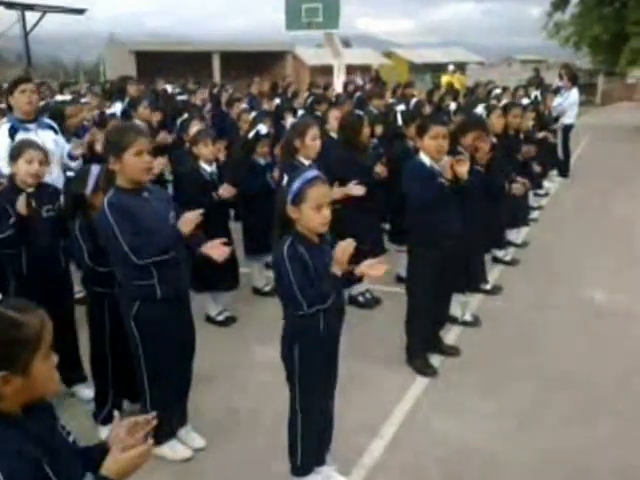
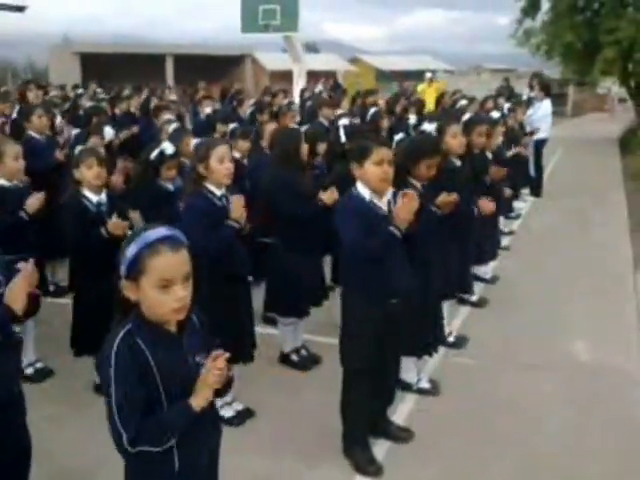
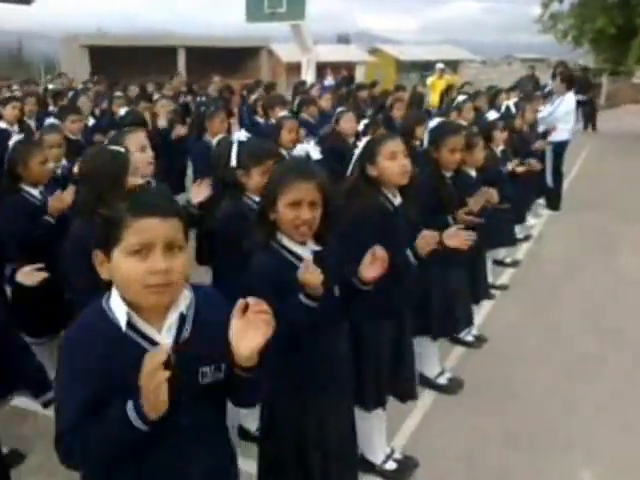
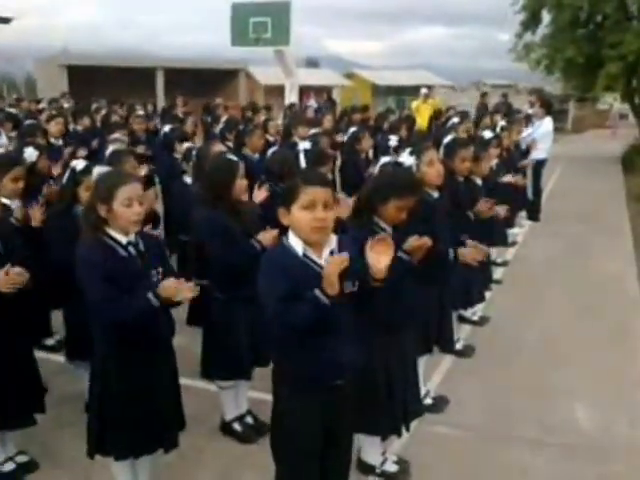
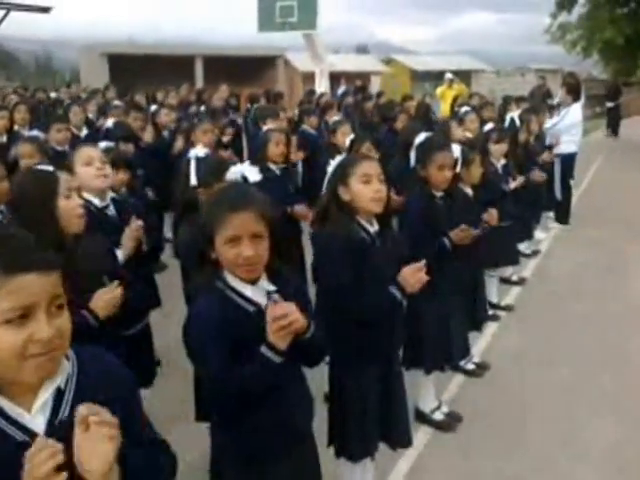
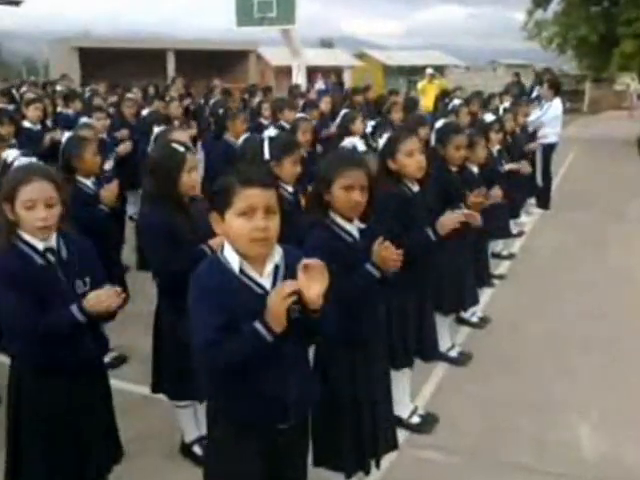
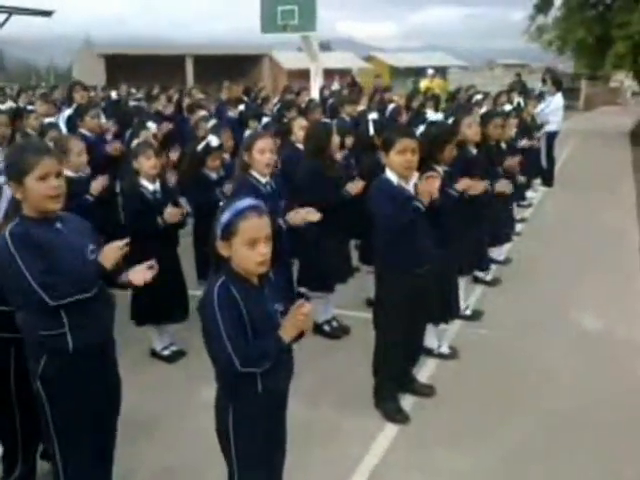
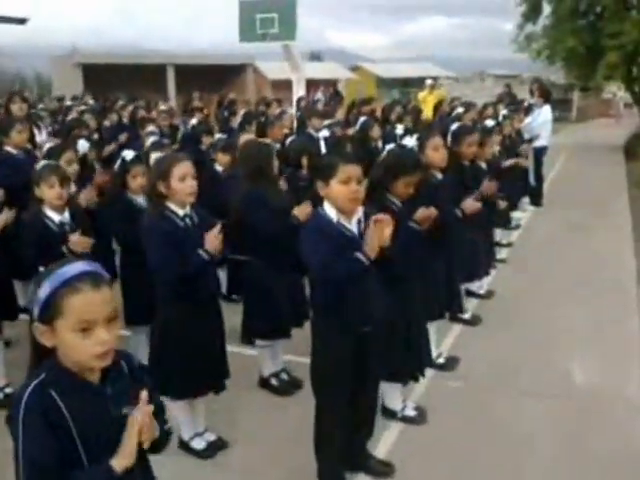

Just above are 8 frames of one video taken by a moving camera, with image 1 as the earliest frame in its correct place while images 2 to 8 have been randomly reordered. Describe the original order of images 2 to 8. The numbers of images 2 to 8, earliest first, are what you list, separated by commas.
7, 2, 8, 4, 6, 3, 5
